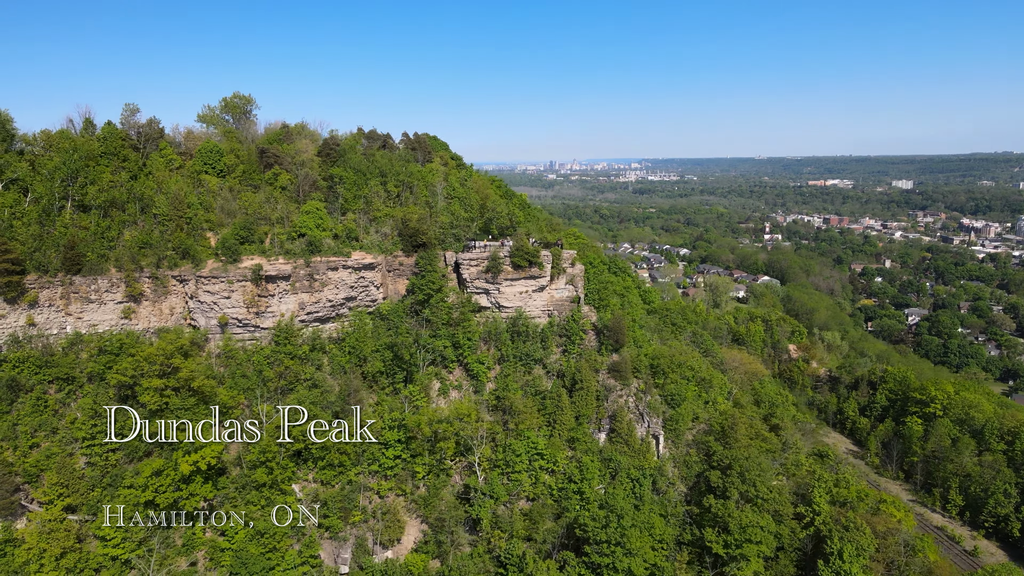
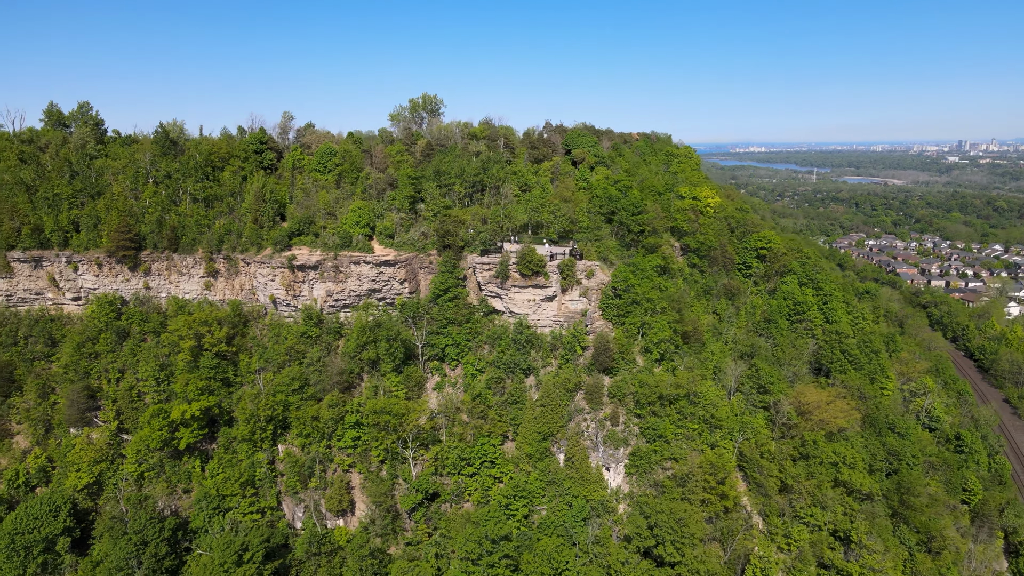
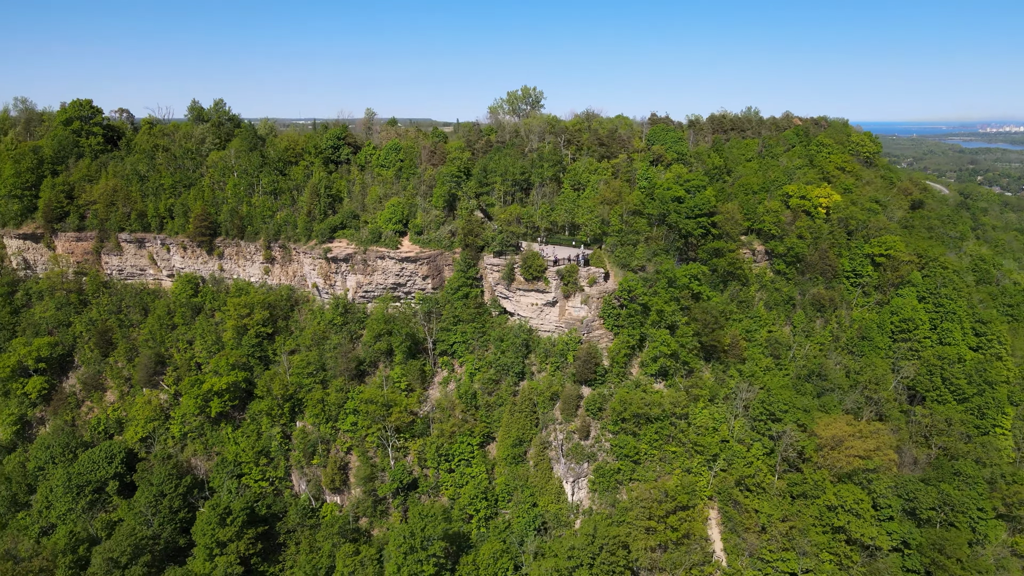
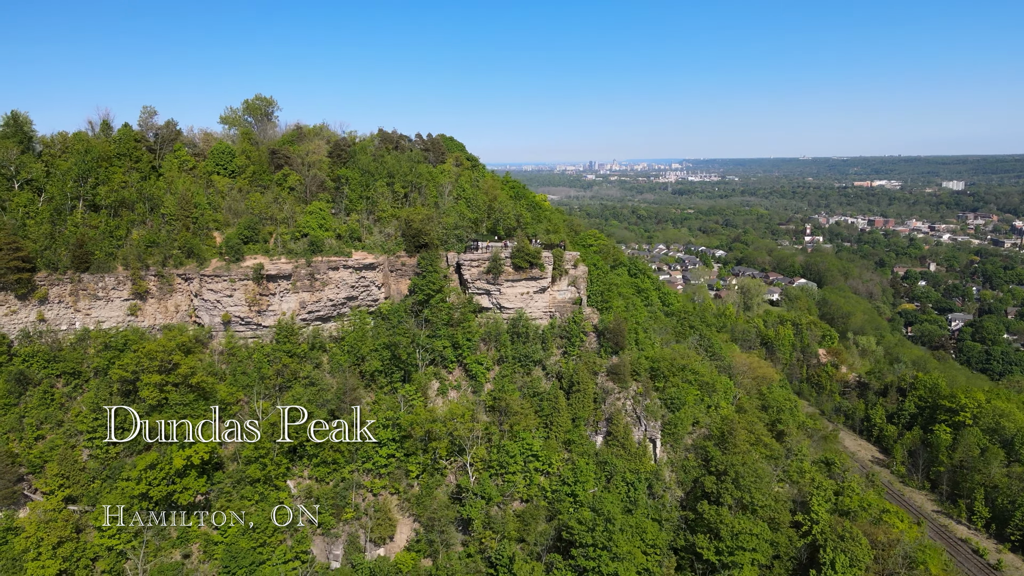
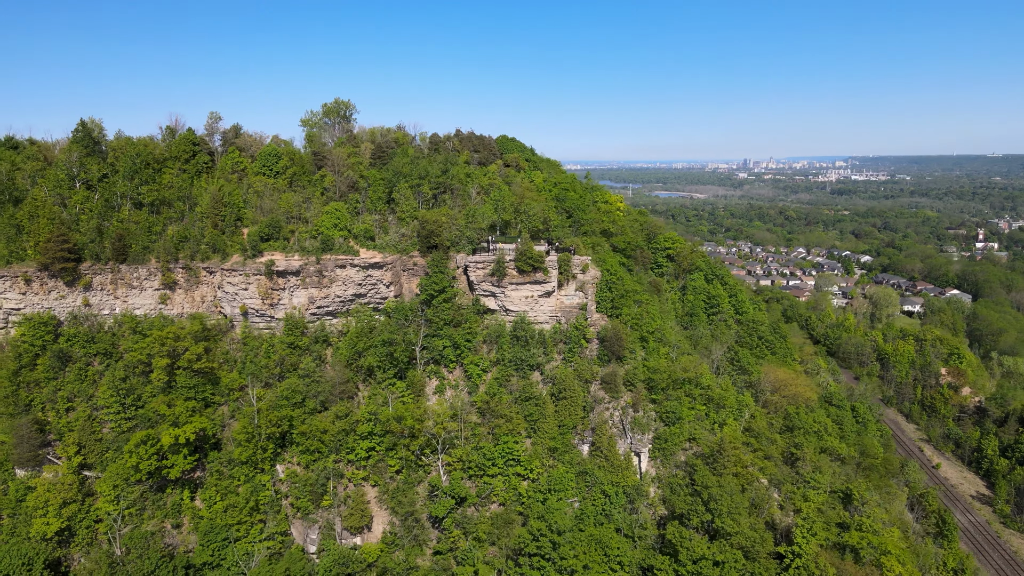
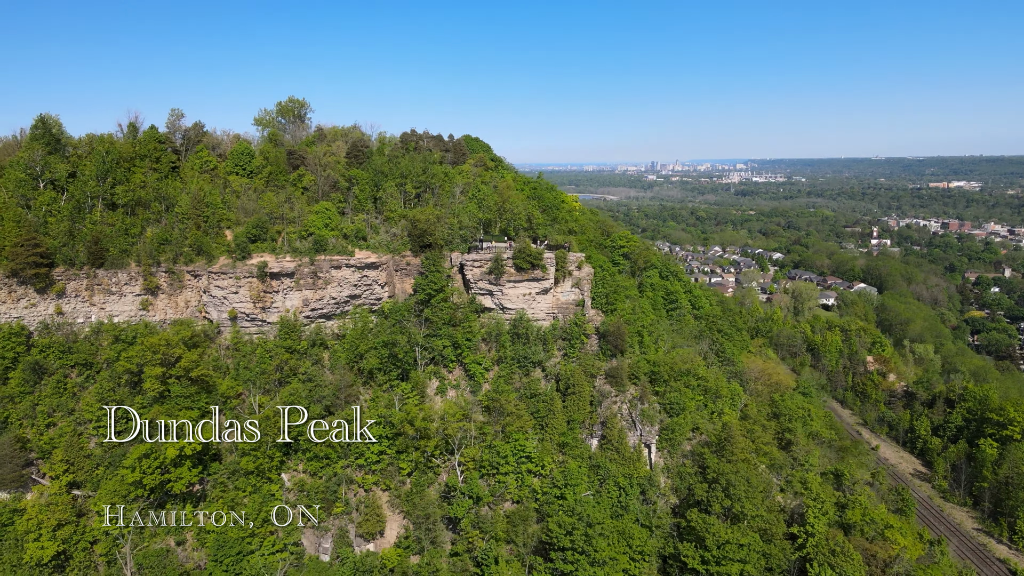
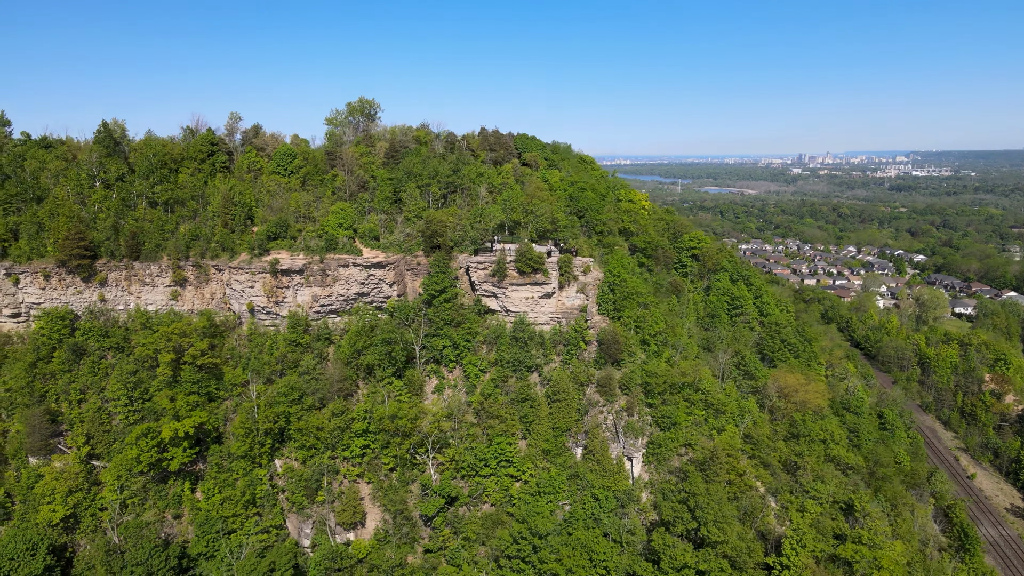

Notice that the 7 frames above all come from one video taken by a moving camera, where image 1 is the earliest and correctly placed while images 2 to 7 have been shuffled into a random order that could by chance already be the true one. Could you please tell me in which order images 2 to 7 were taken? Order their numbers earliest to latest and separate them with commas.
4, 6, 5, 7, 2, 3
